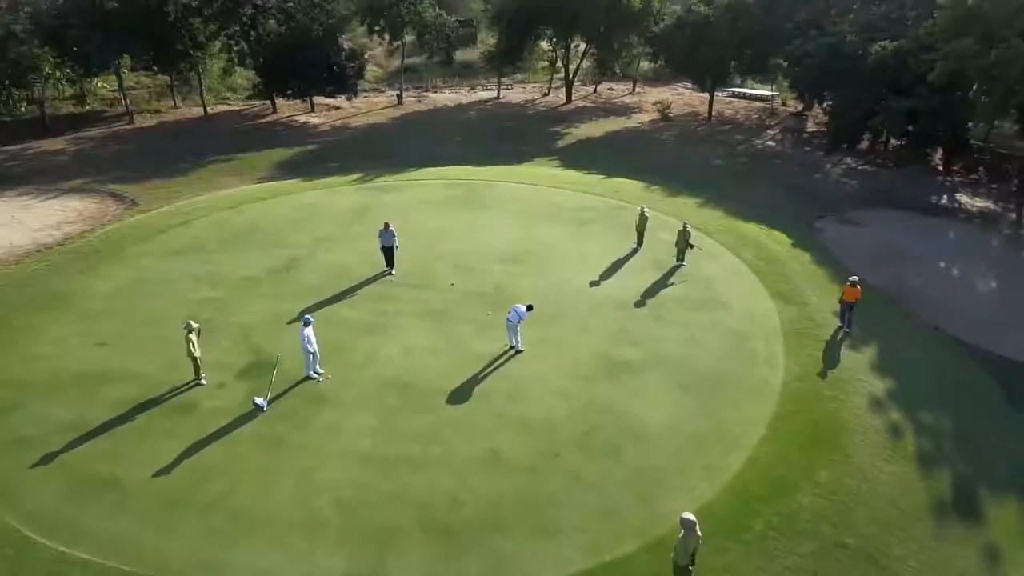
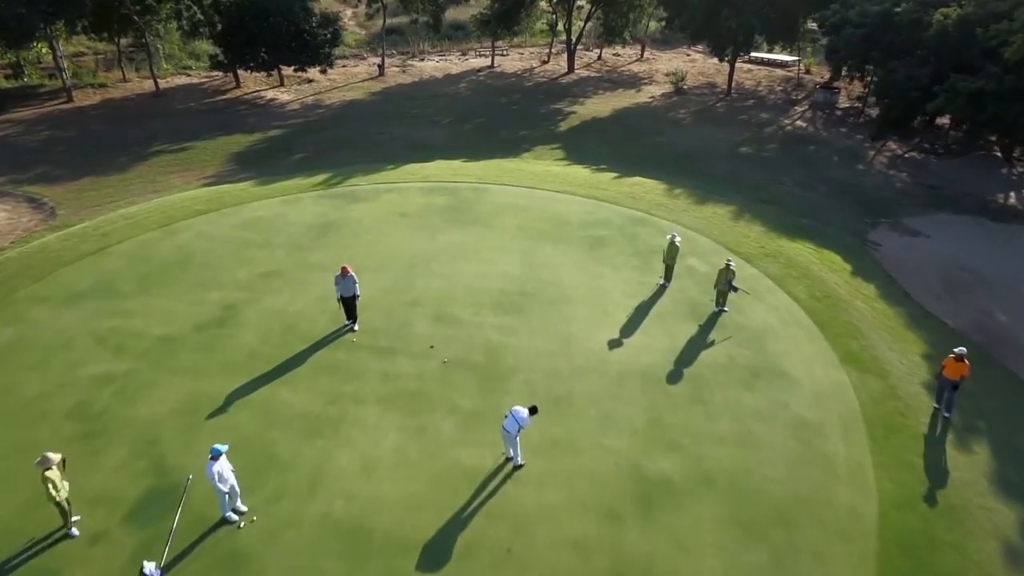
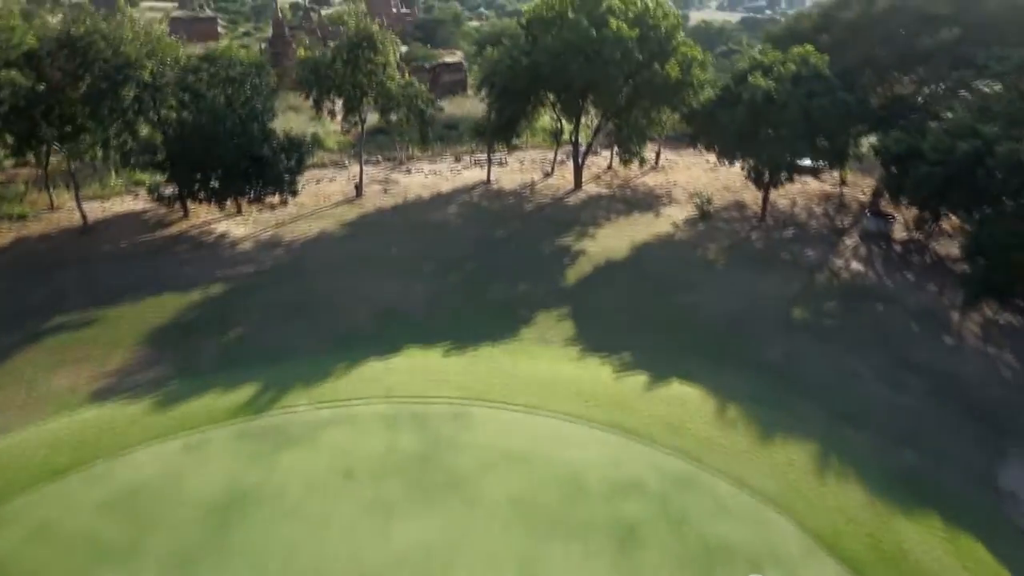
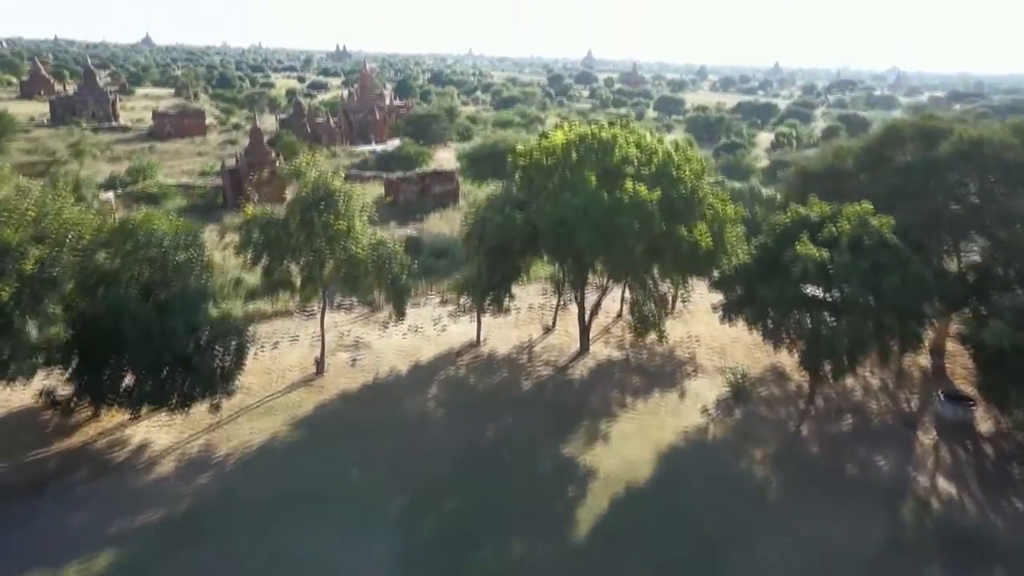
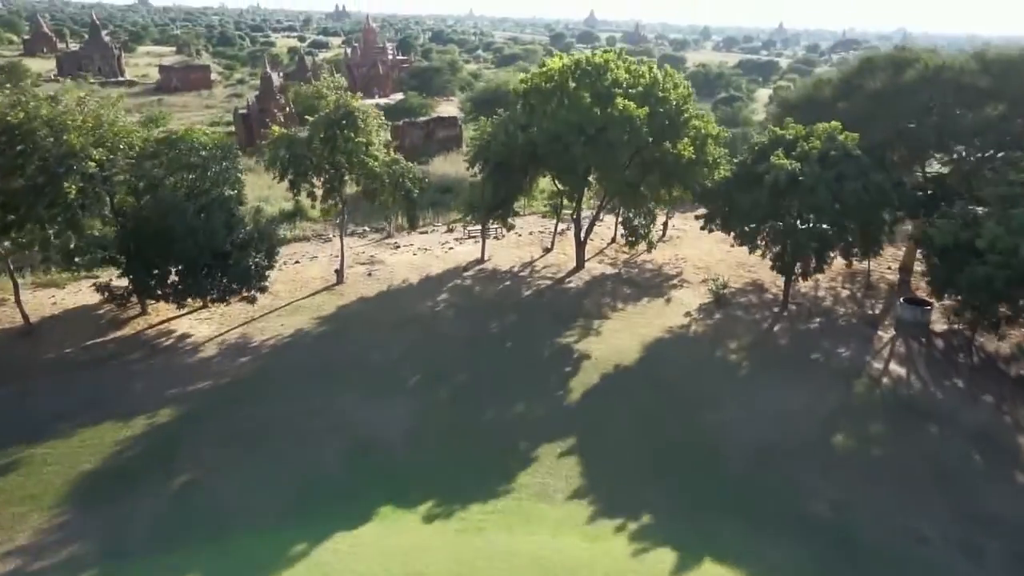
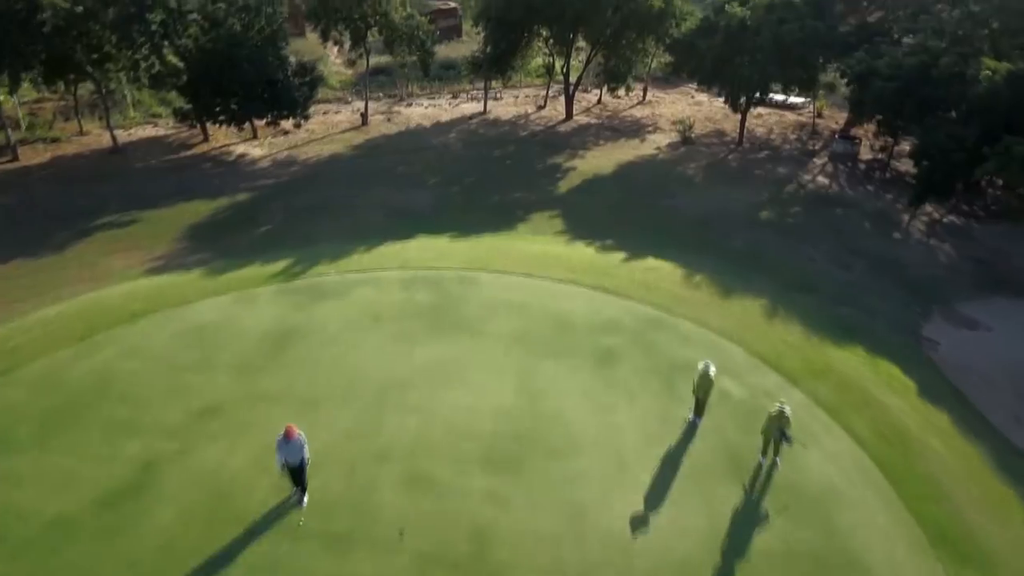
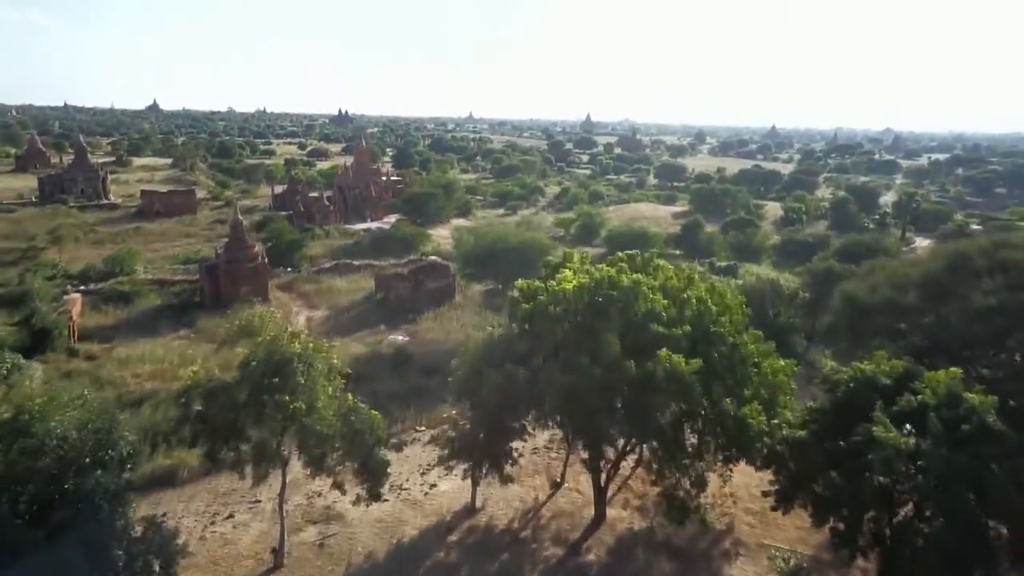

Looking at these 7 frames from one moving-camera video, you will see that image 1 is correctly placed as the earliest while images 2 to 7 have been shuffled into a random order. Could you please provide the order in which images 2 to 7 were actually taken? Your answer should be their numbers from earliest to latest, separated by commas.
2, 6, 3, 5, 4, 7
